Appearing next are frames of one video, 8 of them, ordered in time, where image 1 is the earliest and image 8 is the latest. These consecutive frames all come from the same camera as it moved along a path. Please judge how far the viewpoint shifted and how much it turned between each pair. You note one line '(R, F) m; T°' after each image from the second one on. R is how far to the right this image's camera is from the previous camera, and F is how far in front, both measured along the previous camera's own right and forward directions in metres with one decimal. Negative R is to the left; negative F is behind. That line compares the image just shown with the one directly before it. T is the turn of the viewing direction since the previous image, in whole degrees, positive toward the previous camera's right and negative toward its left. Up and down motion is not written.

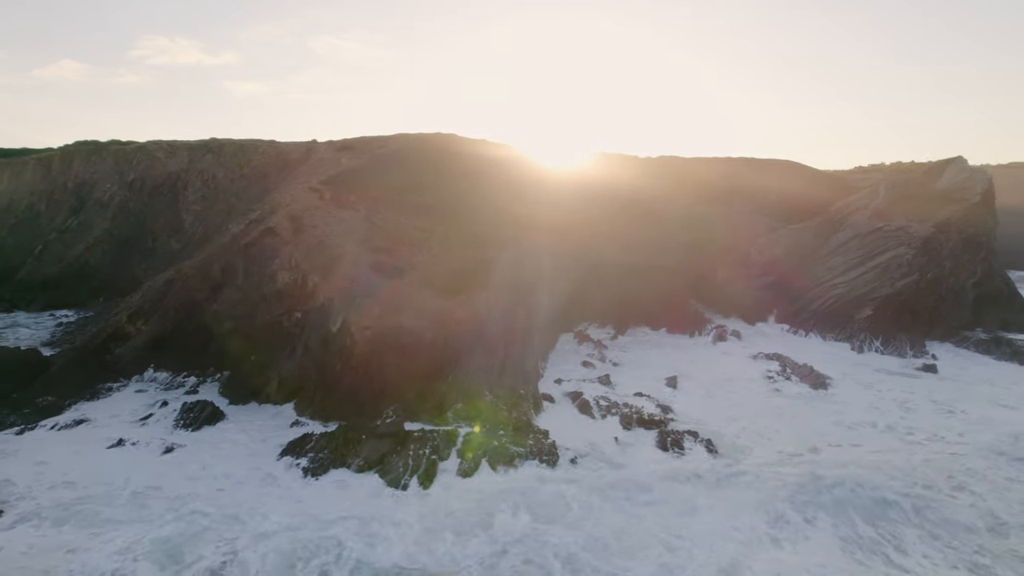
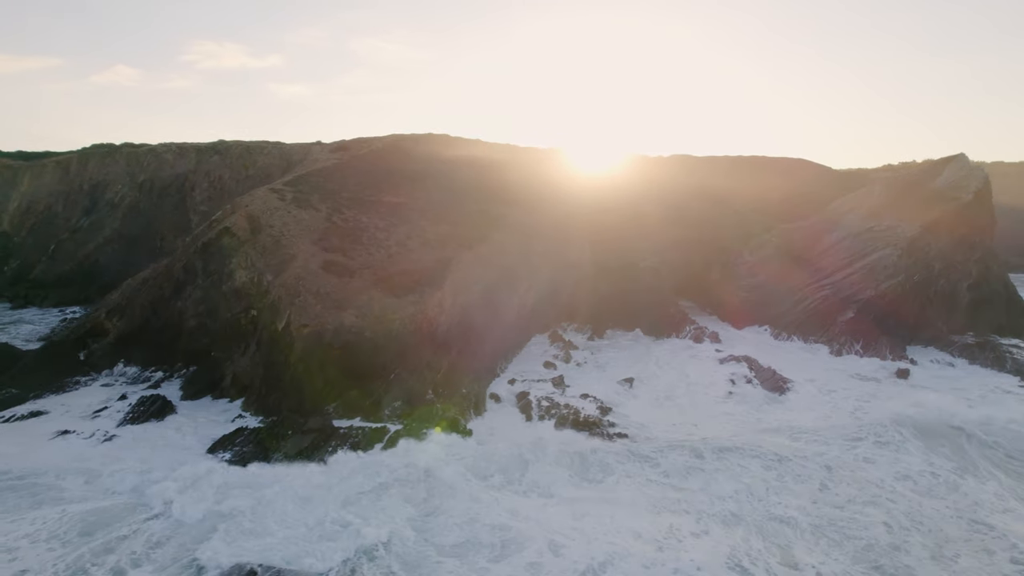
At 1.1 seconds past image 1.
(+2.6, +0.1) m; -3°
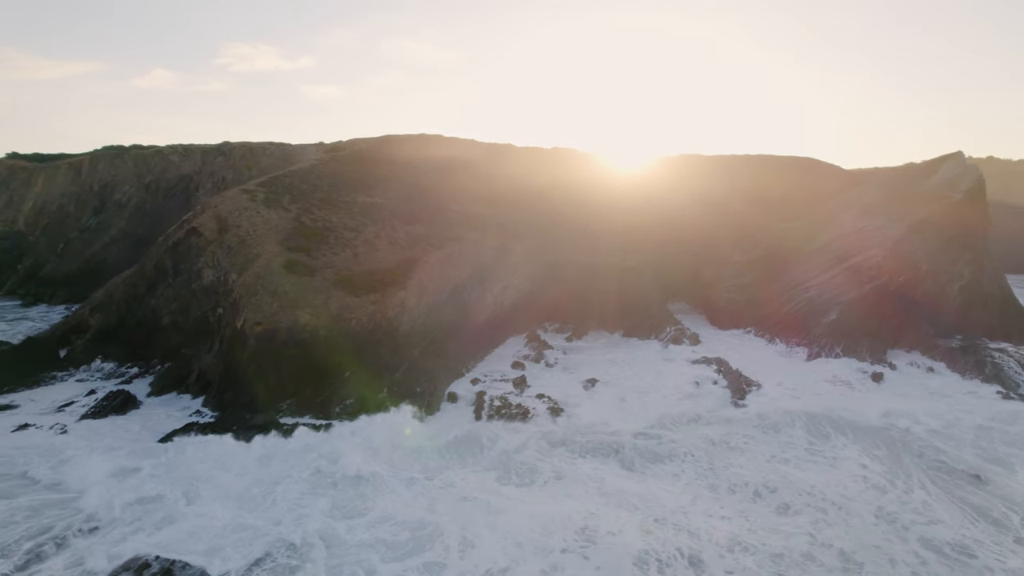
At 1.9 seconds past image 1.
(+2.1, 0.0) m; -2°
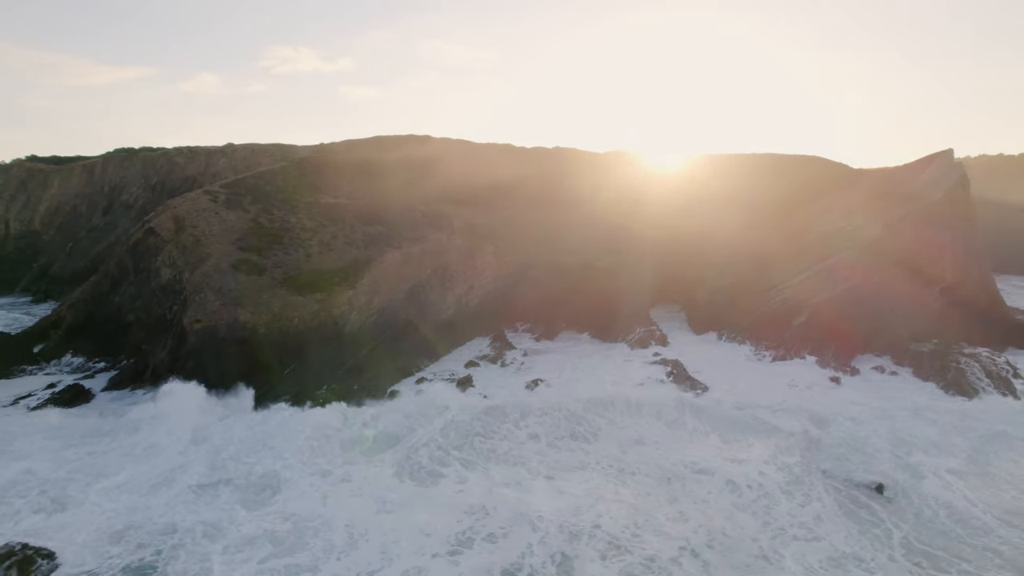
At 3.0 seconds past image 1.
(+2.8, +0.1) m; -3°
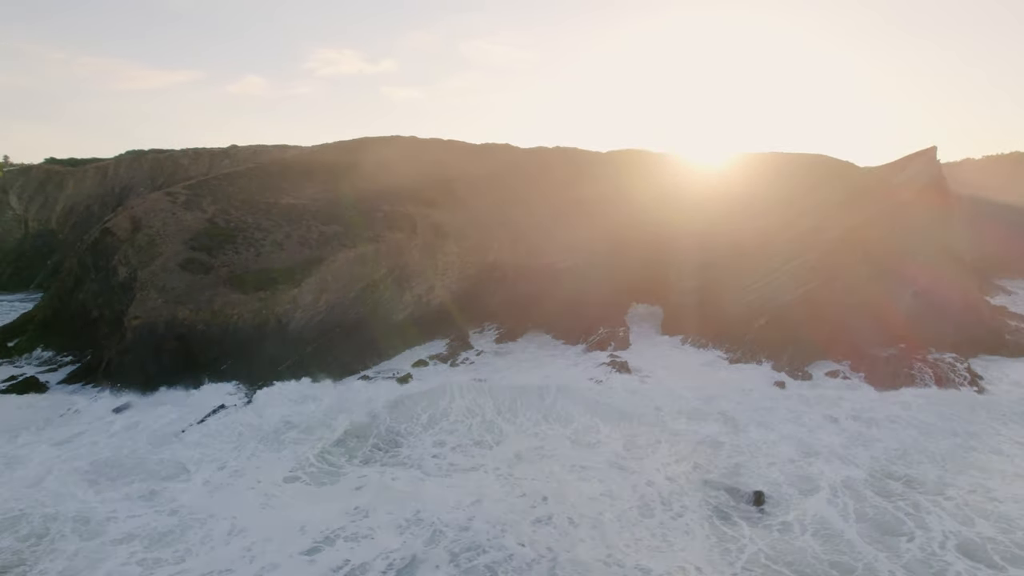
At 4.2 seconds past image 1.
(+3.1, +0.1) m; -3°
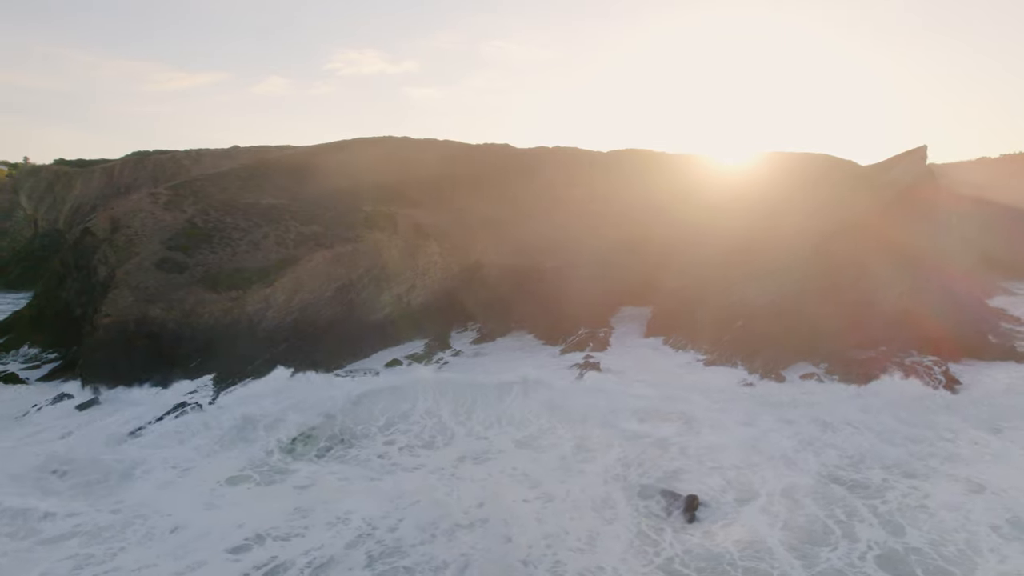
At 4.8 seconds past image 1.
(+1.6, 0.0) m; -2°
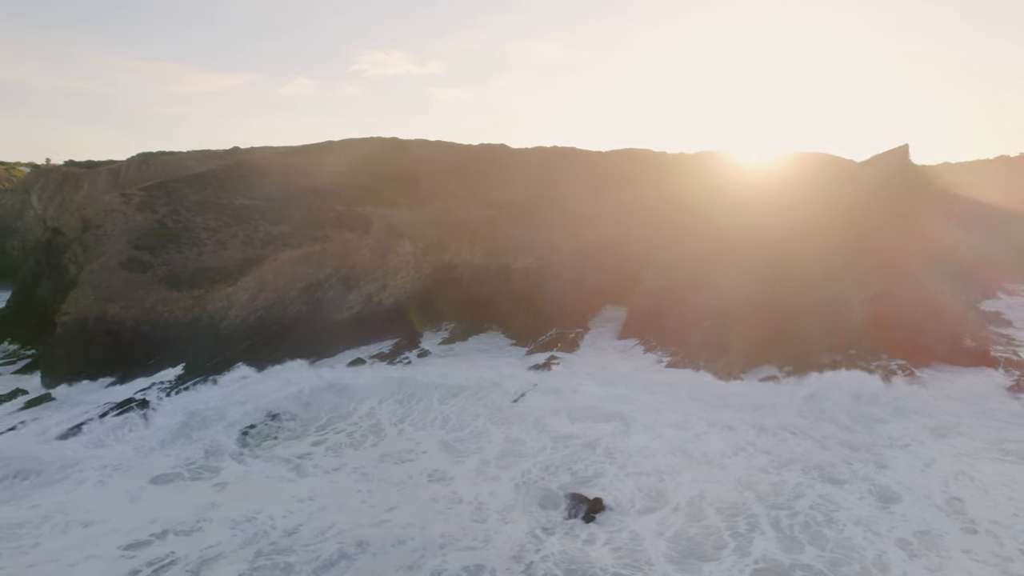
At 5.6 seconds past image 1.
(+2.2, +0.1) m; -2°
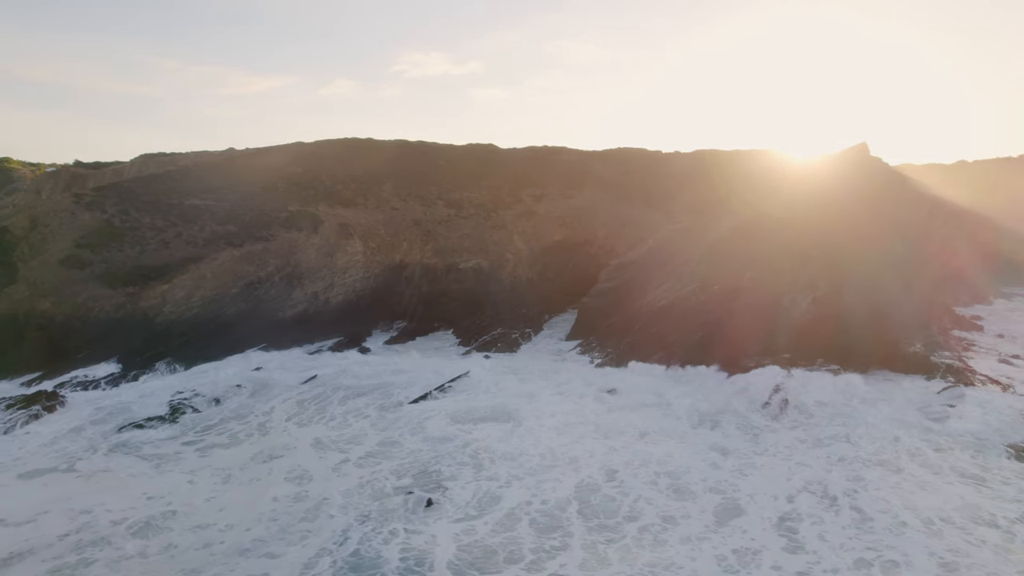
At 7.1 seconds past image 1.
(+3.6, +0.2) m; -3°
